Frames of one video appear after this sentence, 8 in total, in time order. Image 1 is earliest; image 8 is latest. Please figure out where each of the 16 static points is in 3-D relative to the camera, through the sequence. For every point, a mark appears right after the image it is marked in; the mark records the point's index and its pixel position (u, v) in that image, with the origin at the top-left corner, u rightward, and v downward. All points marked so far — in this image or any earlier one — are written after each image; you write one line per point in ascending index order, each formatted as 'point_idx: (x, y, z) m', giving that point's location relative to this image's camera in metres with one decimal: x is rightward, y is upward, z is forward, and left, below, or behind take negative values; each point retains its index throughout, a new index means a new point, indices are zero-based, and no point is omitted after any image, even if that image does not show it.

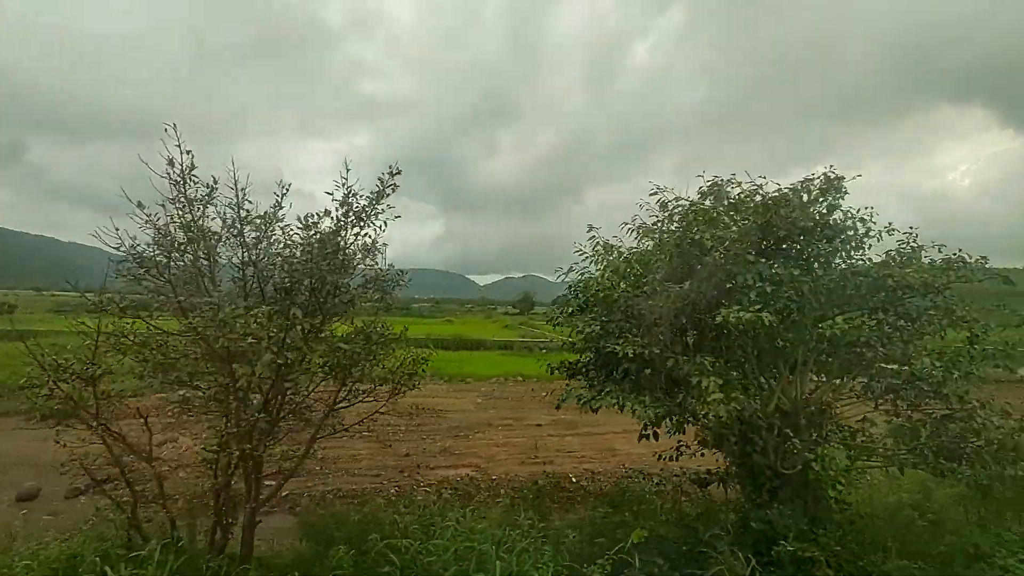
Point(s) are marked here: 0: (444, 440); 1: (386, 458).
0: (-1.5, -4.0, +14.8) m
1: (-2.7, -3.7, +12.5) m
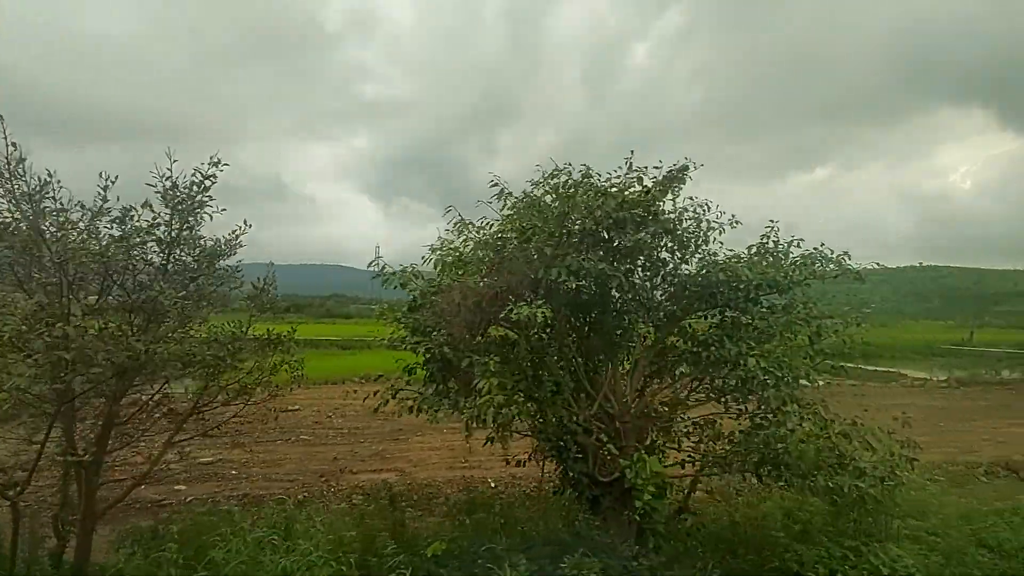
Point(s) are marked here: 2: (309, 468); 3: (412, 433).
0: (-3.0, -4.0, +14.5) m
1: (-4.2, -3.7, +12.1) m
2: (-4.1, -3.6, +11.7) m
3: (-2.6, -4.0, +15.3) m
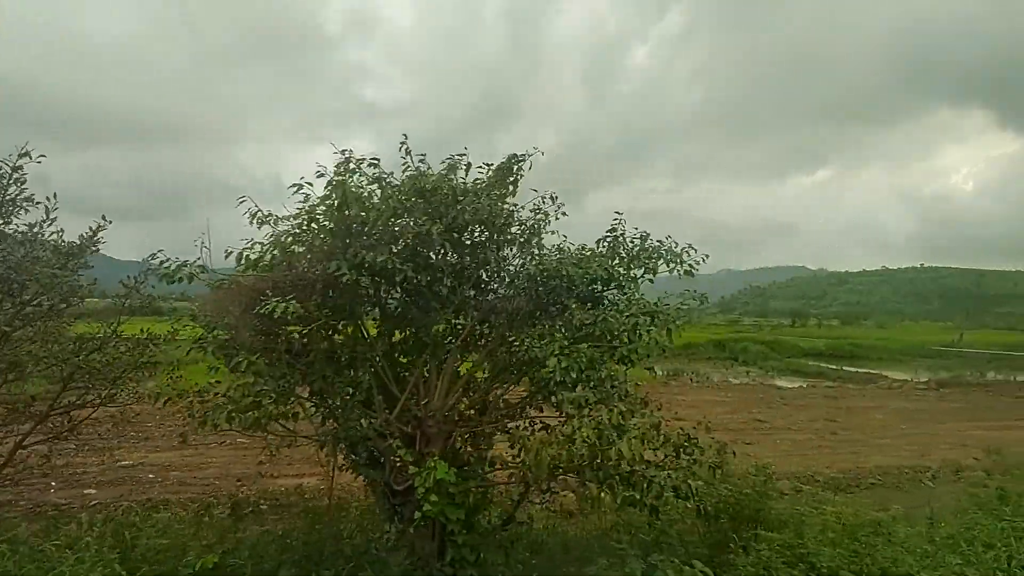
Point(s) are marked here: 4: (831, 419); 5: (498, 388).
0: (-4.4, -4.0, +14.2) m
1: (-5.7, -3.7, +11.9) m
2: (-5.5, -3.6, +11.4) m
3: (-4.0, -4.0, +15.1) m
4: (+10.8, -4.4, +19.2) m
5: (0.0, -0.8, +4.4) m
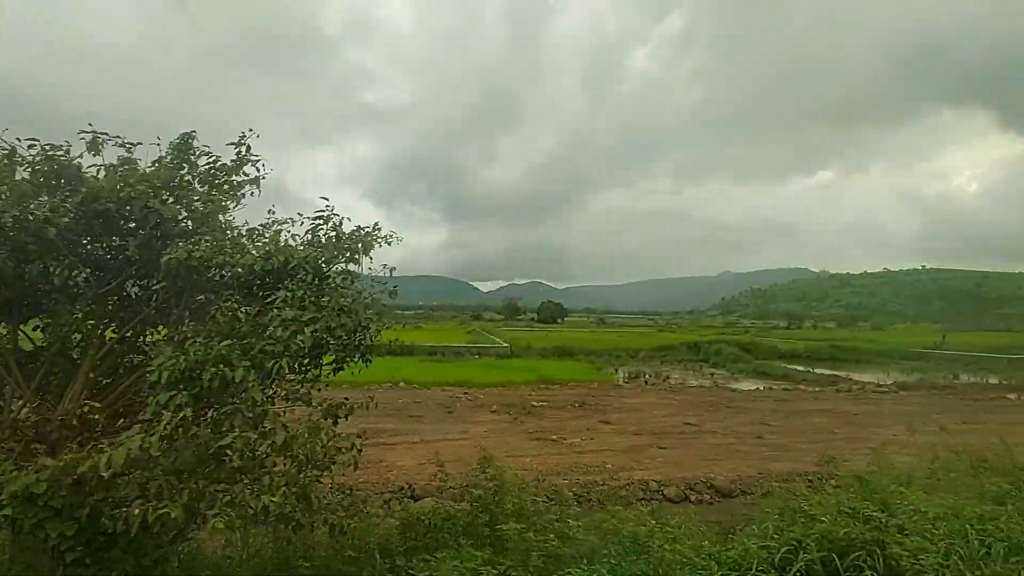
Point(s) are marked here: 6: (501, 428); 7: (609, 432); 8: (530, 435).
0: (-6.8, -4.0, +13.8) m
1: (-8.1, -3.6, +11.5) m
2: (-7.9, -3.6, +11.0) m
3: (-6.4, -4.0, +14.7) m
4: (+8.5, -4.4, +18.8) m
5: (-2.5, -0.7, +4.0) m
6: (-0.4, -4.2, +17.0) m
7: (+2.8, -4.2, +16.7) m
8: (+0.4, -4.1, +16.1) m
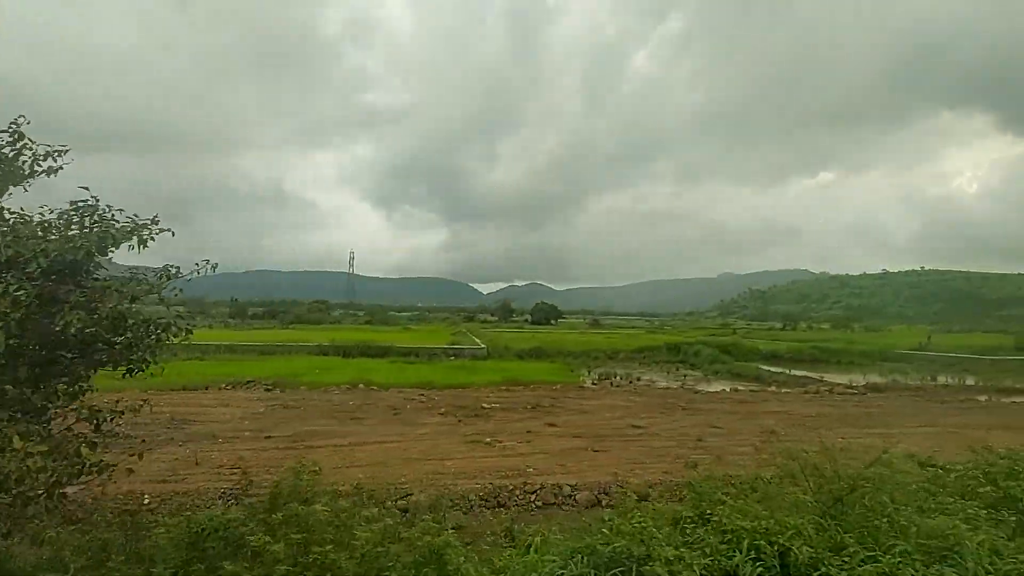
0: (-8.6, -4.0, +13.6) m
1: (-9.9, -3.6, +11.2) m
2: (-9.7, -3.6, +10.8) m
3: (-8.2, -4.0, +14.4) m
4: (+6.7, -4.4, +18.5) m
5: (-4.3, -0.7, +3.8) m
6: (-2.2, -4.2, +16.7) m
7: (+1.0, -4.2, +16.5) m
8: (-1.3, -4.1, +15.8) m
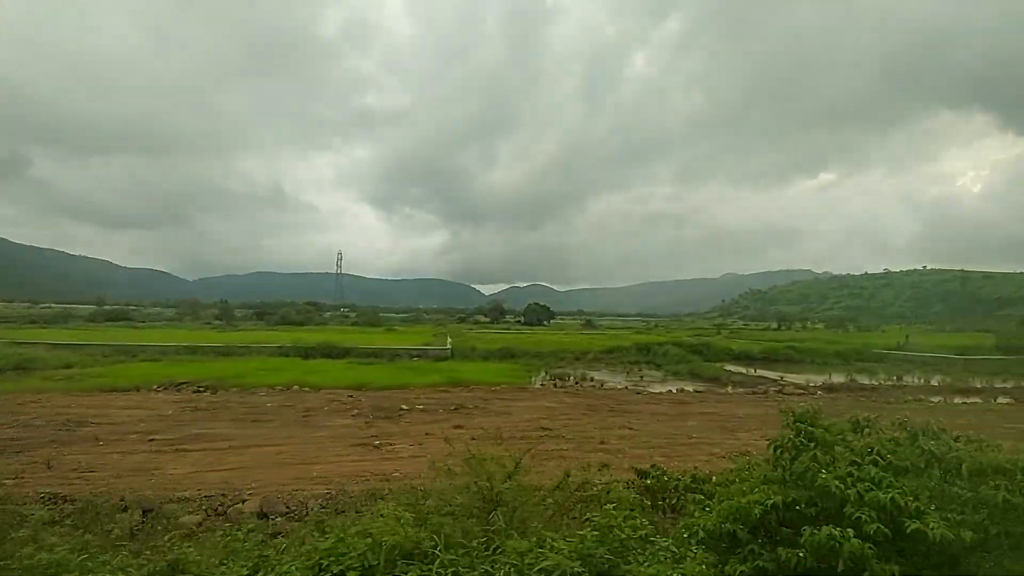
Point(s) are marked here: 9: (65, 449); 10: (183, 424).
0: (-11.4, -3.9, +13.1) m
1: (-12.7, -3.6, +10.8) m
2: (-12.5, -3.5, +10.3) m
3: (-11.0, -3.9, +13.9) m
4: (+3.9, -4.3, +18.0) m
5: (-7.1, -0.7, +3.3) m
6: (-4.9, -4.1, +16.2) m
7: (-1.8, -4.1, +15.9) m
8: (-4.1, -4.1, +15.3) m
9: (-10.8, -3.9, +13.9) m
10: (-9.7, -4.0, +16.9) m
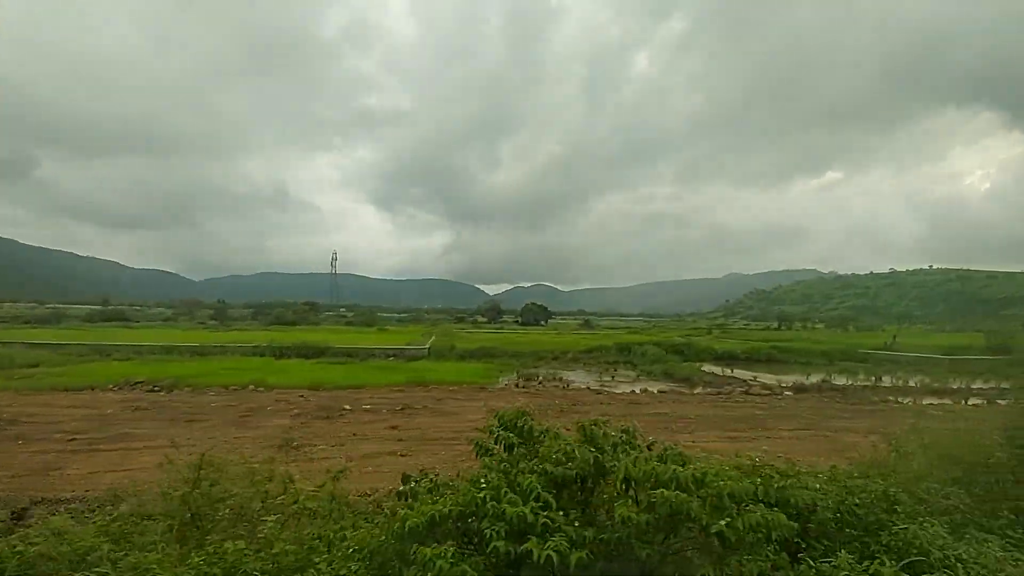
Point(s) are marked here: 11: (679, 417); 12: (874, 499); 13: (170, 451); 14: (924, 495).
0: (-13.3, -3.9, +12.9) m
1: (-14.6, -3.5, +10.6) m
2: (-14.5, -3.5, +10.1) m
3: (-12.9, -3.9, +13.7) m
4: (+2.0, -4.3, +17.6) m
5: (-9.1, -0.6, +3.0) m
6: (-6.8, -4.0, +16.0) m
7: (-3.7, -4.1, +15.6) m
8: (-6.0, -4.0, +15.0) m
9: (-12.8, -3.9, +13.7) m
10: (-11.6, -4.0, +16.7) m
11: (+5.7, -4.4, +19.6) m
12: (+3.4, -2.0, +5.4) m
13: (-8.2, -3.9, +13.8) m
14: (+4.1, -2.1, +5.6) m
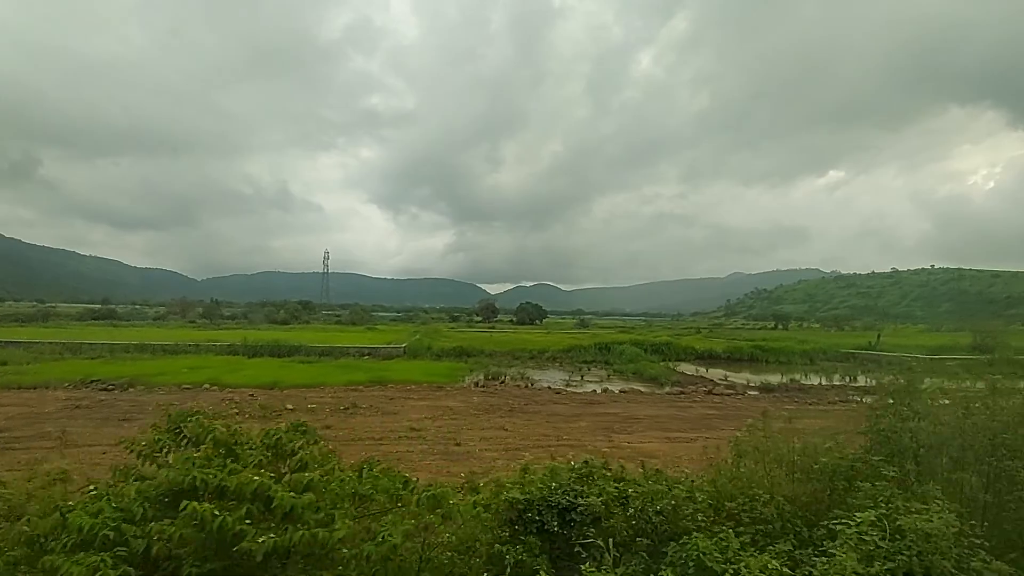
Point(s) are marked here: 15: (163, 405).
0: (-15.2, -3.8, +12.6) m
1: (-16.5, -3.4, +10.4) m
2: (-16.4, -3.4, +9.9) m
3: (-14.8, -3.8, +13.5) m
4: (+0.2, -4.2, +17.3) m
5: (-11.1, -0.5, +2.8) m
6: (-8.7, -4.0, +15.7) m
7: (-5.5, -4.0, +15.4) m
8: (-7.9, -3.9, +14.8) m
9: (-14.6, -3.8, +13.5) m
10: (-13.5, -3.9, +16.5) m
11: (+3.9, -4.4, +19.3) m
12: (+1.5, -1.9, +5.1) m
13: (-10.0, -3.8, +13.5) m
14: (+2.2, -2.0, +5.3) m
15: (-12.0, -4.0, +19.9) m
